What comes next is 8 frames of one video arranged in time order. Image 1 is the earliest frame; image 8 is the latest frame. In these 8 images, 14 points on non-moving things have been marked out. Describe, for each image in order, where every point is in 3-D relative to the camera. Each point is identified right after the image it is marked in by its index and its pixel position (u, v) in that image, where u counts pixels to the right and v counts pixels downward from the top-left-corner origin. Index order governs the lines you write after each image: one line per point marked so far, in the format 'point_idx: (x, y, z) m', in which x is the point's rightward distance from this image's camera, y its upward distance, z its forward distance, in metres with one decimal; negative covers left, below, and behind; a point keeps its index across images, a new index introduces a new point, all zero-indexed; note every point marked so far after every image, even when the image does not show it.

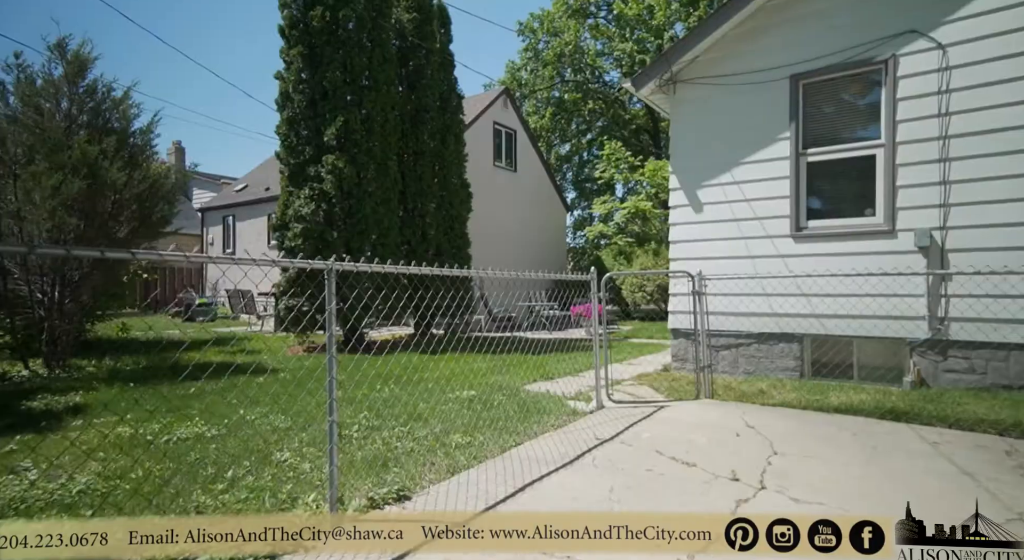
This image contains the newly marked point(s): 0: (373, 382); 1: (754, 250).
0: (-1.5, -1.1, +6.2) m
1: (+2.5, +0.3, +6.2) m
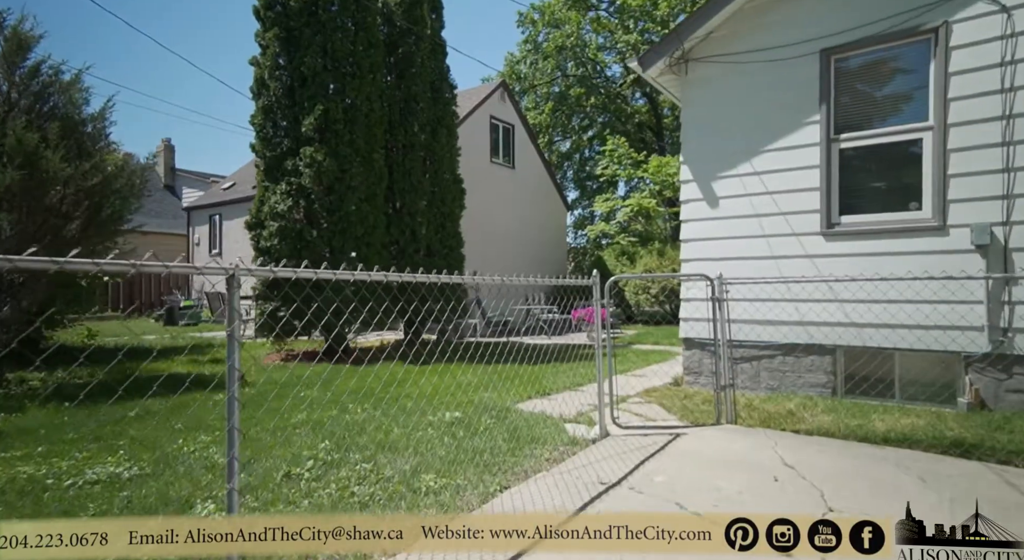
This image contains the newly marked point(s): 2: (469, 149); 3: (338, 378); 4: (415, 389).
0: (-1.5, -1.1, +5.5) m
1: (+2.4, +0.3, +5.5) m
2: (-1.1, +3.3, +15.1) m
3: (-2.0, -1.1, +7.1) m
4: (-1.0, -1.2, +6.1) m
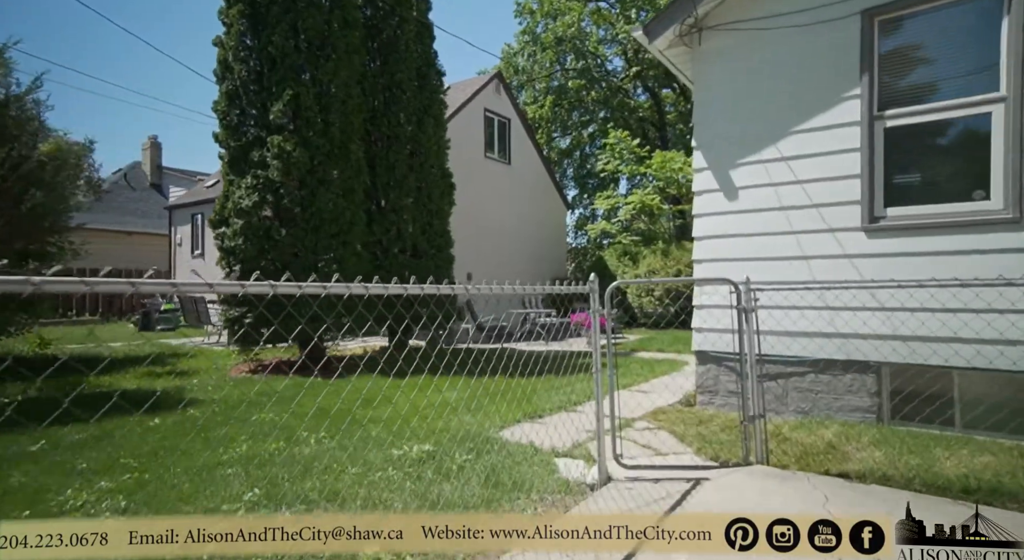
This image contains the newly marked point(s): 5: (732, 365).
0: (-1.7, -1.2, +4.7) m
1: (+2.3, +0.2, +4.7) m
2: (-1.2, +3.3, +14.3) m
3: (-2.2, -1.2, +6.3) m
4: (-1.1, -1.2, +5.3) m
5: (+1.9, -0.7, +5.0) m
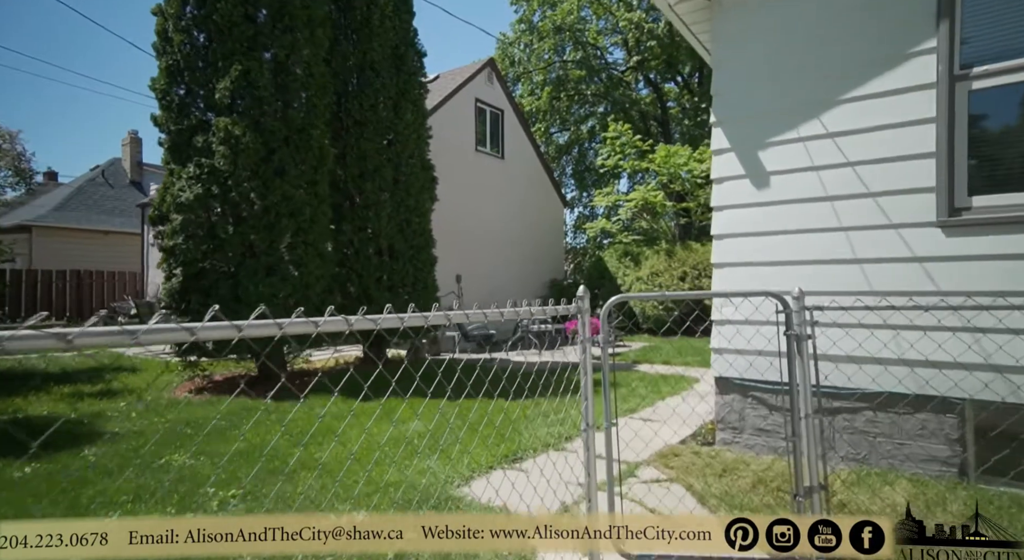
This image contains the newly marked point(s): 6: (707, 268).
0: (-1.8, -1.2, +3.7) m
1: (+2.1, +0.2, +3.6) m
2: (-1.4, +3.2, +13.3) m
3: (-2.3, -1.2, +5.3) m
4: (-1.3, -1.3, +4.3) m
5: (+1.7, -0.8, +4.0) m
6: (+4.4, +0.3, +13.4) m
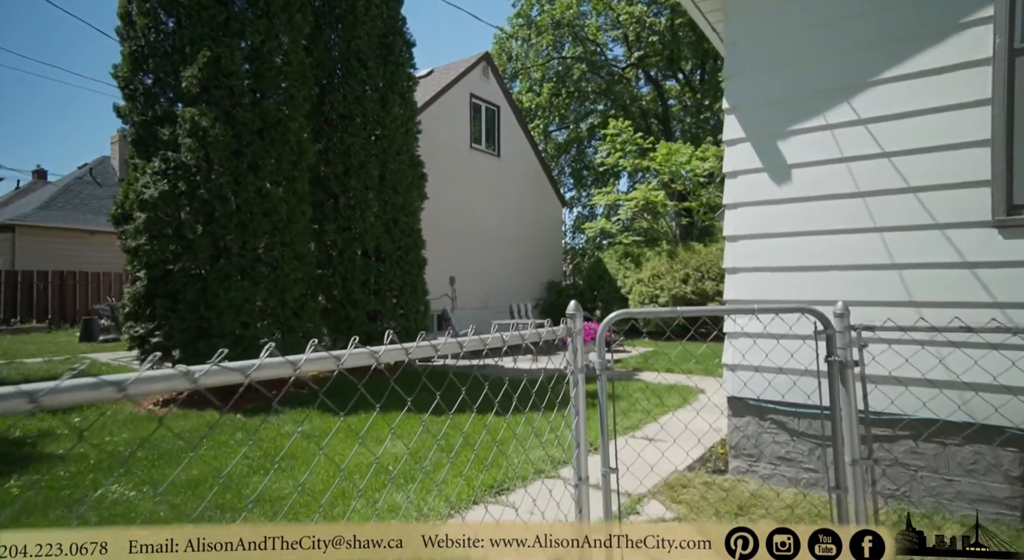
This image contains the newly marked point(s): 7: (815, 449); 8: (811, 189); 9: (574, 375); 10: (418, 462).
0: (-1.9, -1.3, +3.2) m
1: (+2.0, +0.1, +3.1) m
2: (-1.5, +3.2, +12.8) m
3: (-2.4, -1.3, +4.8) m
4: (-1.4, -1.3, +3.8) m
5: (+1.6, -0.8, +3.5) m
6: (+4.3, +0.2, +12.9) m
7: (+1.8, -1.0, +3.4) m
8: (+1.7, +0.5, +3.5) m
9: (+0.2, -0.4, +2.4) m
10: (-0.6, -1.3, +4.2) m
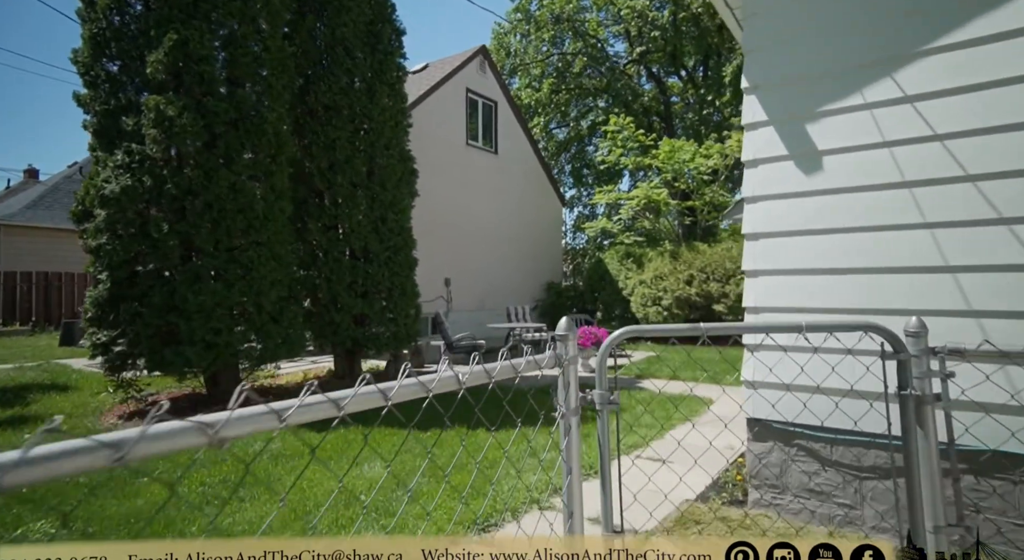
0: (-2.0, -1.3, +2.7) m
1: (+2.0, +0.1, +2.7) m
2: (-1.5, +3.2, +12.3) m
3: (-2.5, -1.3, +4.3) m
4: (-1.4, -1.3, +3.3) m
5: (+1.5, -0.8, +3.0) m
6: (+4.2, +0.2, +12.4) m
7: (+1.7, -1.0, +3.0) m
8: (+1.7, +0.5, +3.0) m
9: (+0.2, -0.4, +1.9) m
10: (-0.7, -1.3, +3.7) m
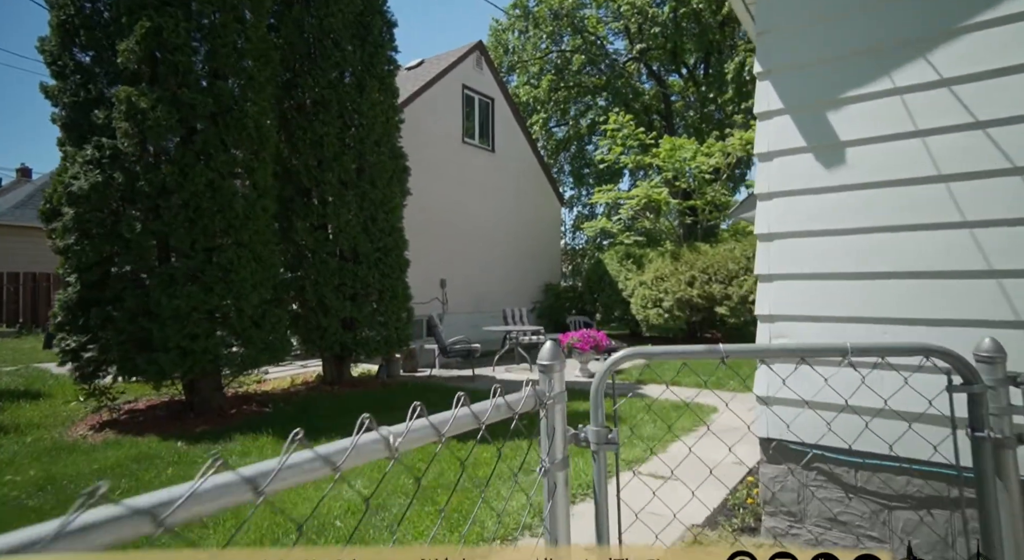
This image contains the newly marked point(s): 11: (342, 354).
0: (-2.0, -1.3, +2.4) m
1: (+1.9, +0.1, +2.3) m
2: (-1.6, +3.1, +12.0) m
3: (-2.5, -1.3, +4.0) m
4: (-1.5, -1.3, +3.0) m
5: (+1.5, -0.9, +2.7) m
6: (+4.2, +0.2, +12.1) m
7: (+1.6, -1.0, +2.6) m
8: (+1.6, +0.5, +2.7) m
9: (+0.1, -0.4, +1.6) m
10: (-0.8, -1.3, +3.4) m
11: (-2.1, -0.9, +7.5) m
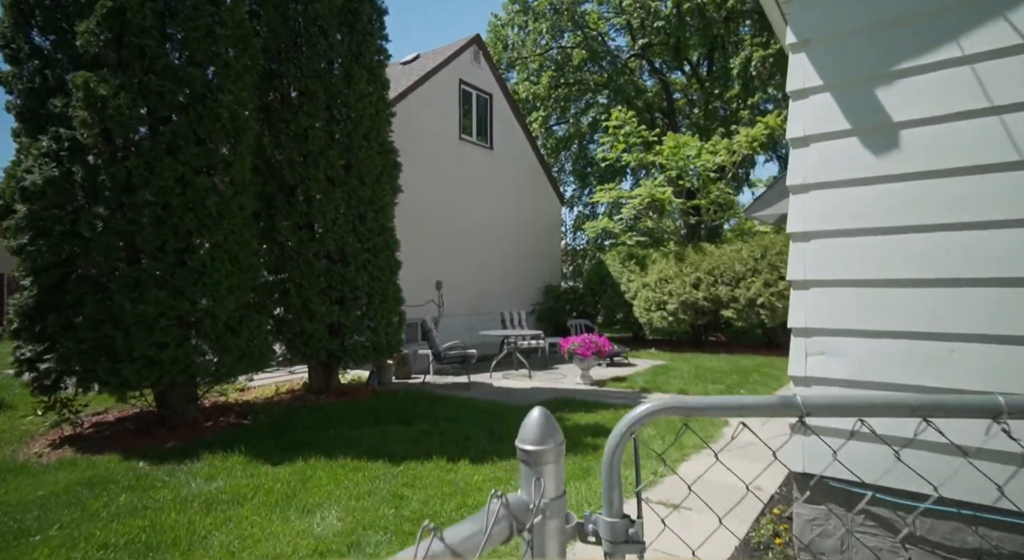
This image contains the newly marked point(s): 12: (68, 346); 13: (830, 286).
0: (-2.1, -1.3, +2.0) m
1: (+1.9, 0.0, +1.9) m
2: (-1.6, +3.1, +11.6) m
3: (-2.6, -1.4, +3.6) m
4: (-1.5, -1.4, +2.6) m
5: (+1.4, -0.9, +2.3) m
6: (+4.1, +0.1, +11.6) m
7: (+1.6, -1.1, +2.2) m
8: (+1.6, +0.5, +2.2) m
9: (+0.1, -0.4, +1.2) m
10: (-0.8, -1.4, +2.9) m
11: (-2.2, -1.0, +7.1) m
12: (-3.7, -0.6, +5.0) m
13: (+1.3, 0.0, +2.4) m
